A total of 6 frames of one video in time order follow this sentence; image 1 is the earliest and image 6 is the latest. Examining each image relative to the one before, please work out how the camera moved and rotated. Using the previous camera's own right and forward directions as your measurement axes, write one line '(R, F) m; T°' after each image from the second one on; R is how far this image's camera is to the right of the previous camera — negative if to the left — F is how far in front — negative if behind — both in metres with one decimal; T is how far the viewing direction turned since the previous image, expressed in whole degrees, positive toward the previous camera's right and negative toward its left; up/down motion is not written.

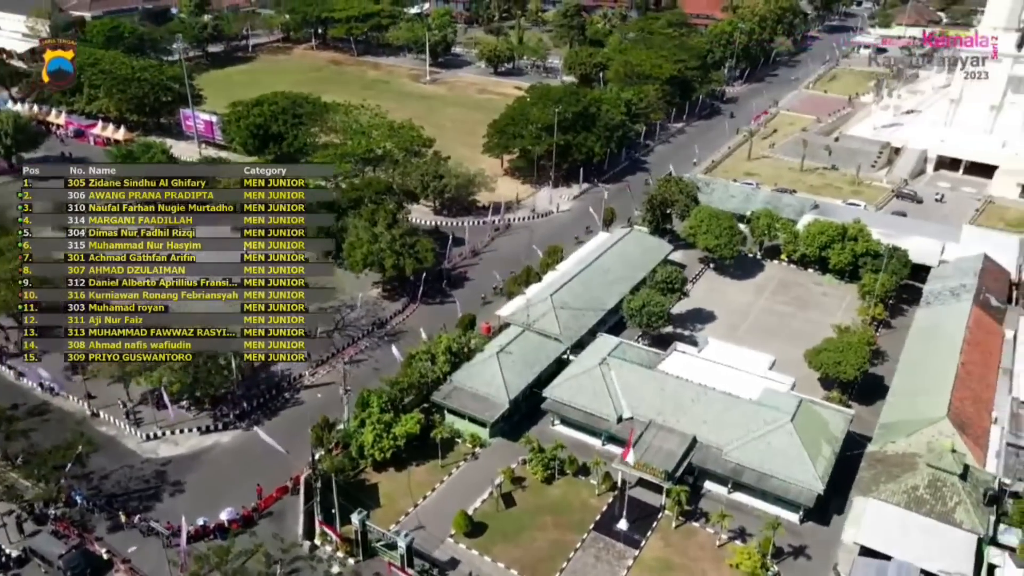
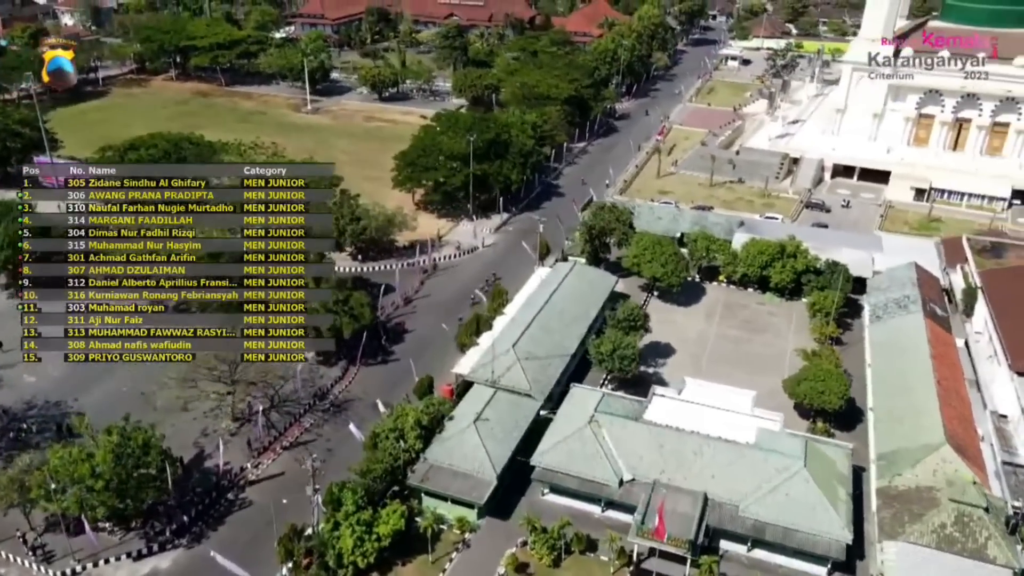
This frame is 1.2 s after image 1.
(-3.2, +2.9) m; +10°
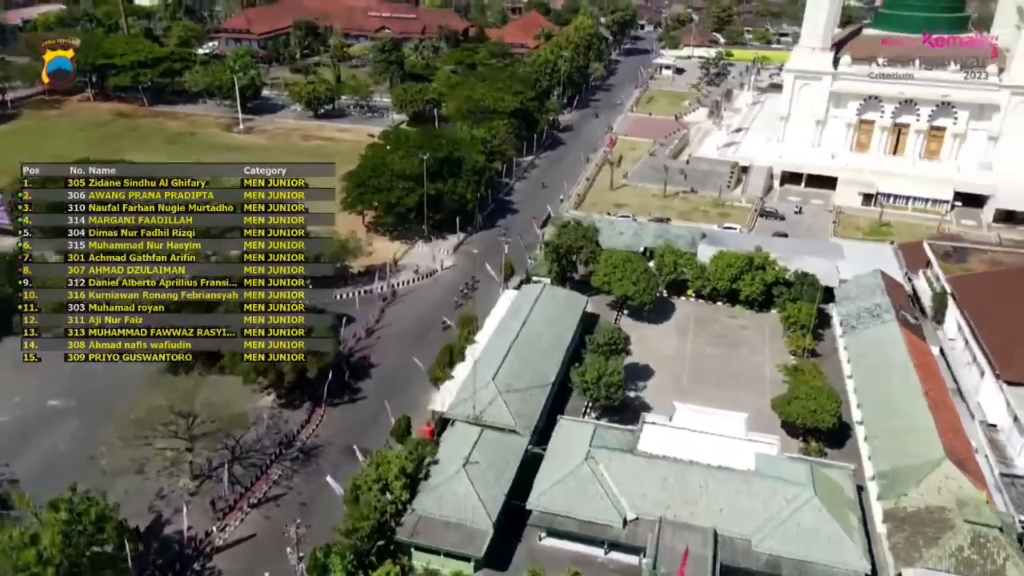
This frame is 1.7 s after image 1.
(-1.6, +1.6) m; +5°
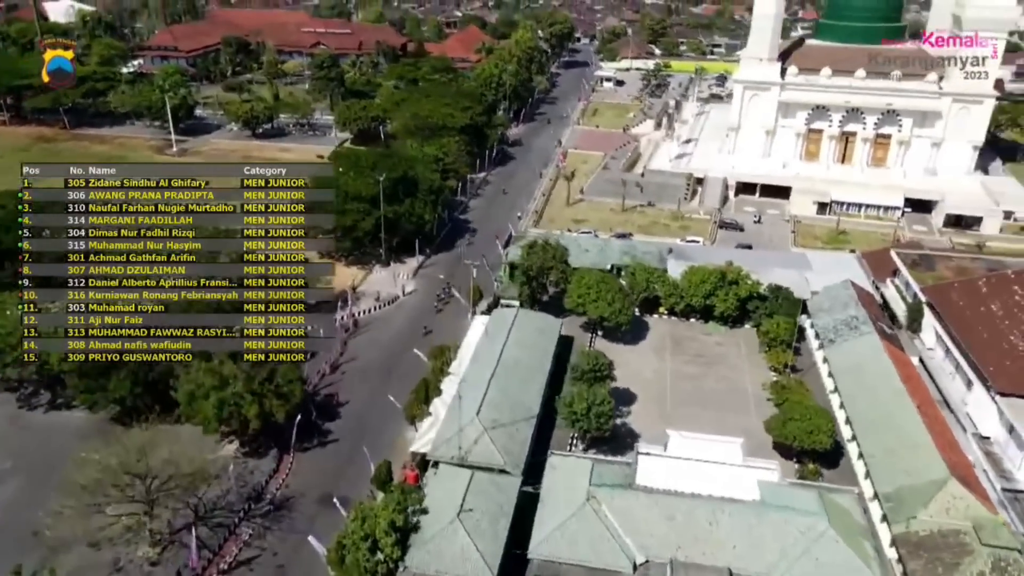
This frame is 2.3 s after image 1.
(-1.5, +1.6) m; +5°
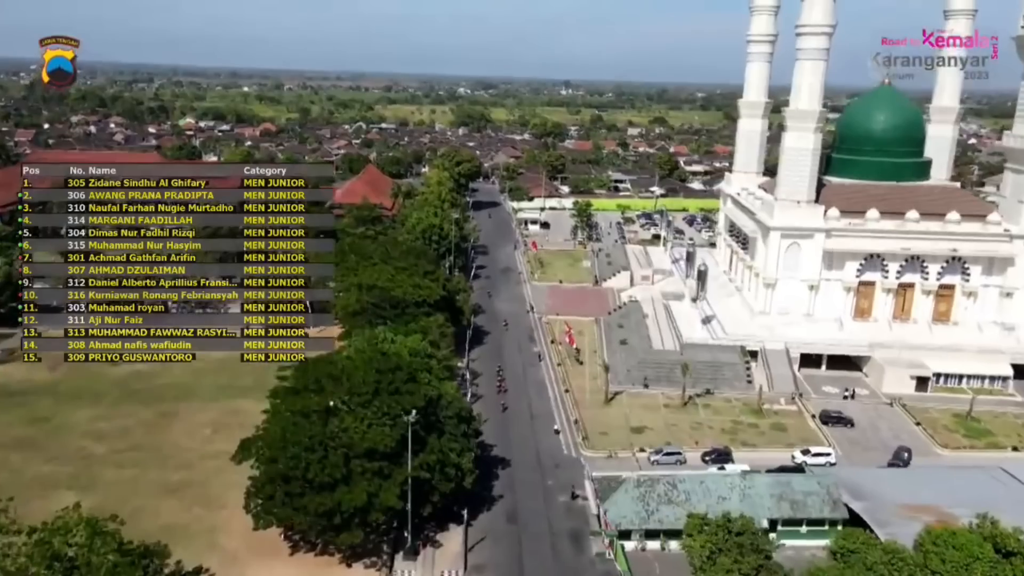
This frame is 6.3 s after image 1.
(-8.9, +15.8) m; +13°
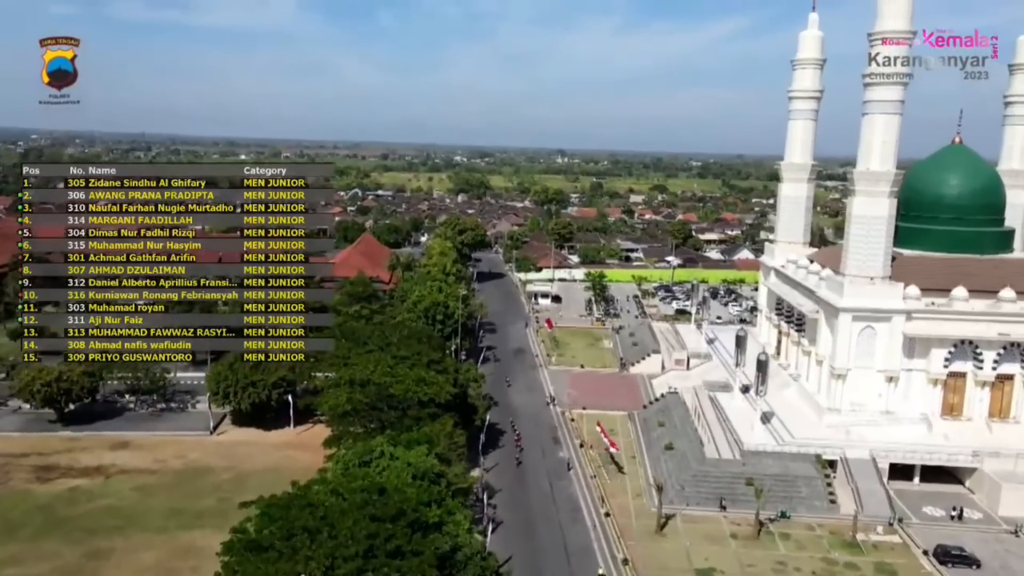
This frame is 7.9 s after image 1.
(-1.4, +7.4) m; 0°
